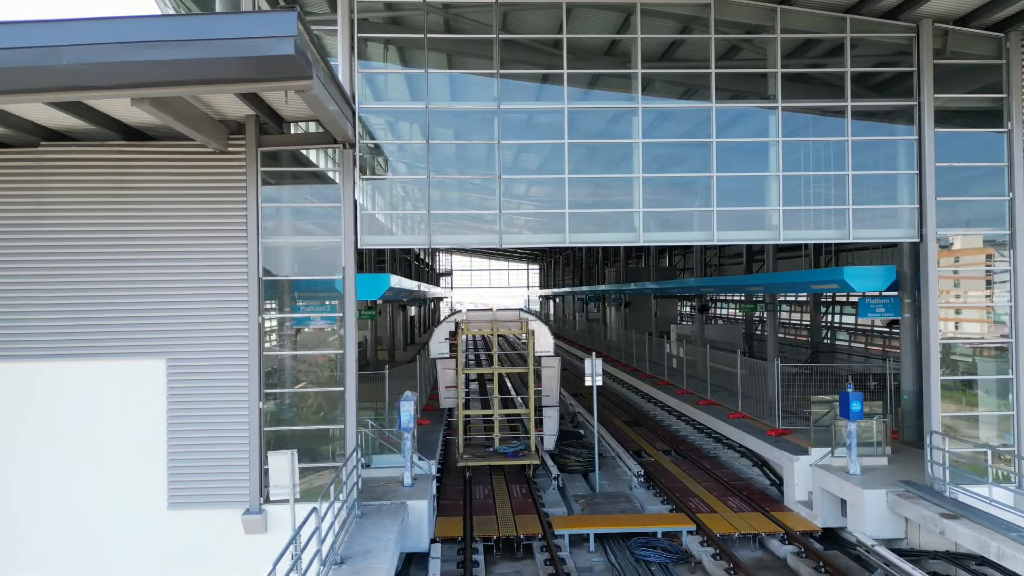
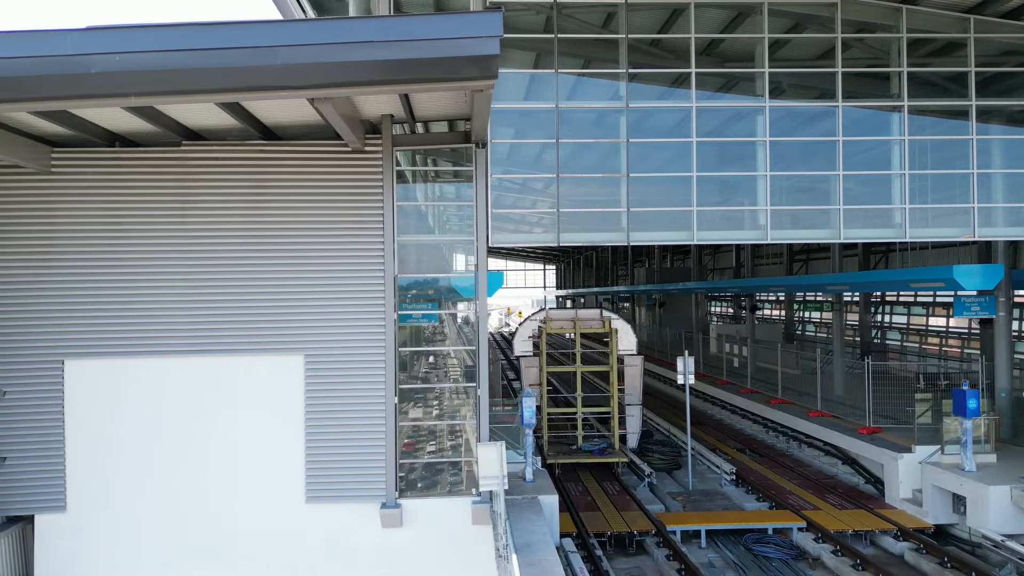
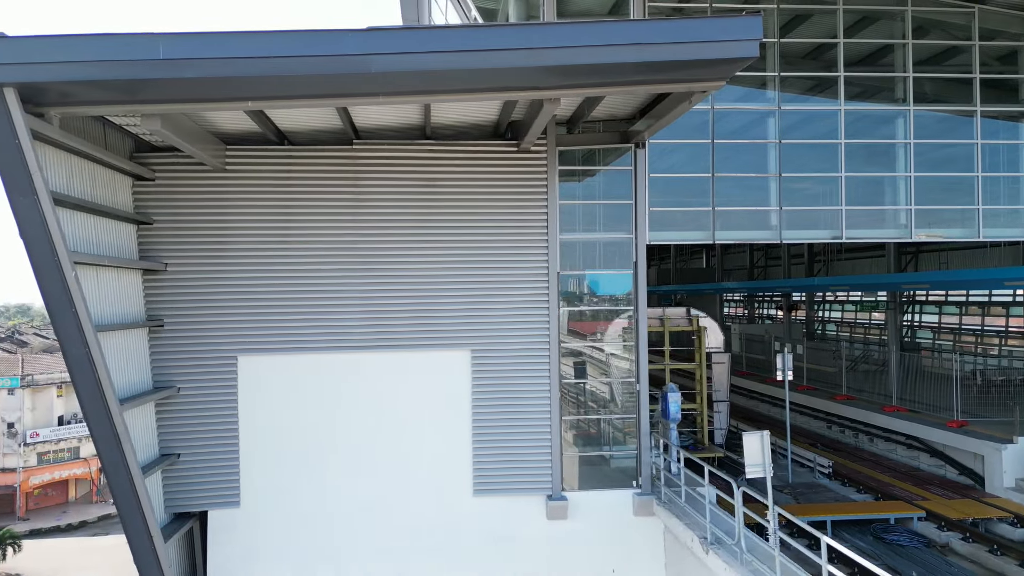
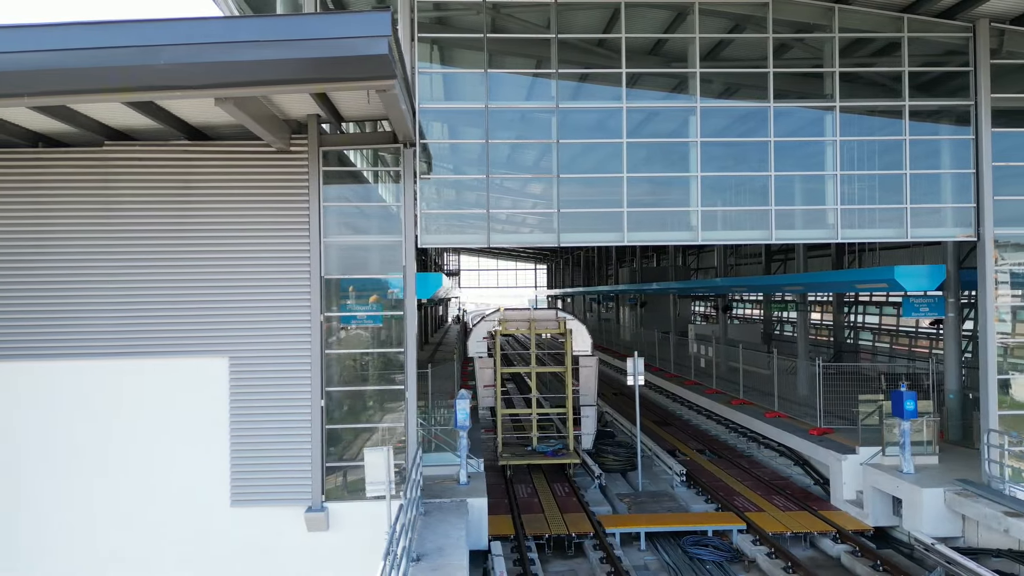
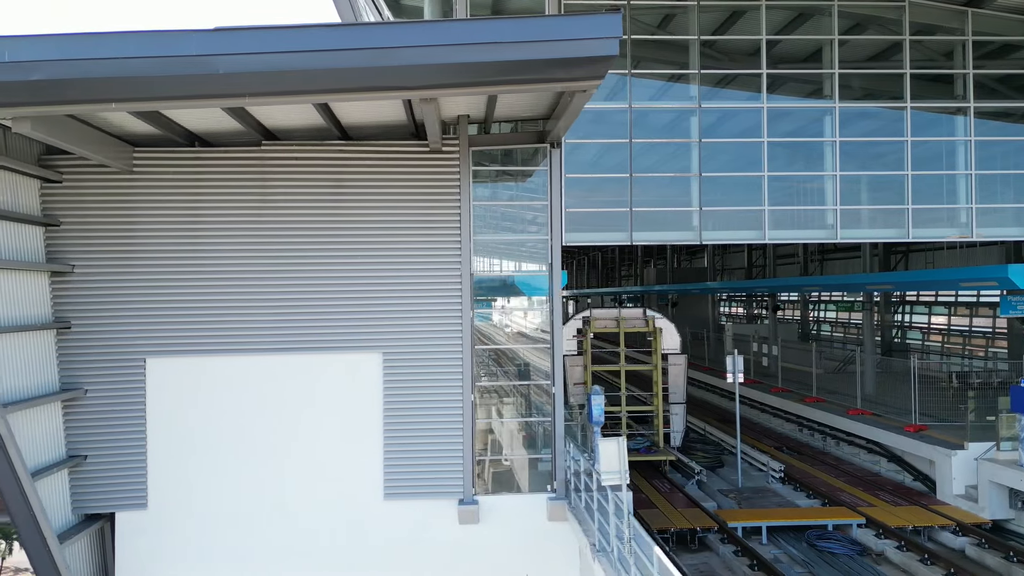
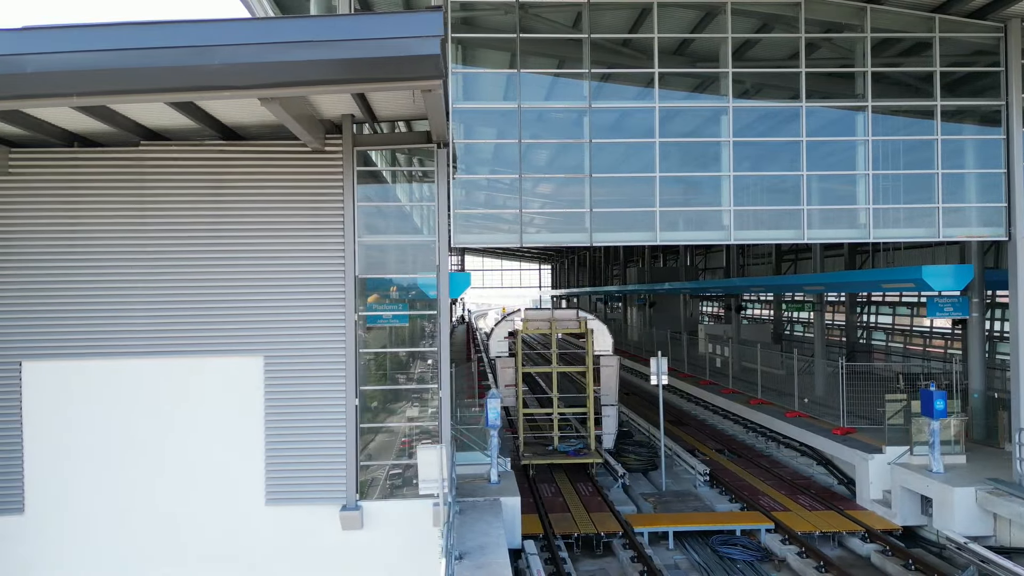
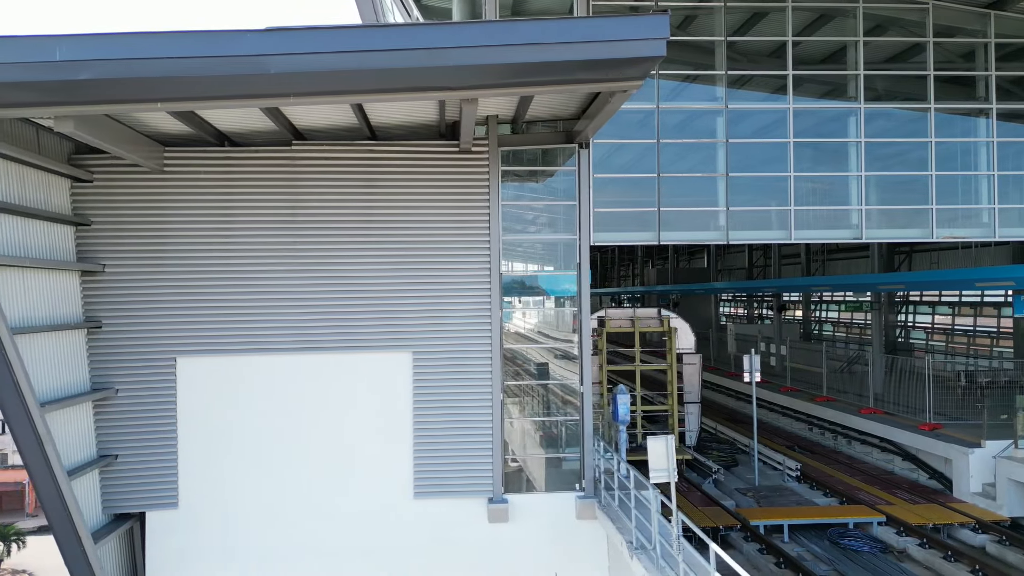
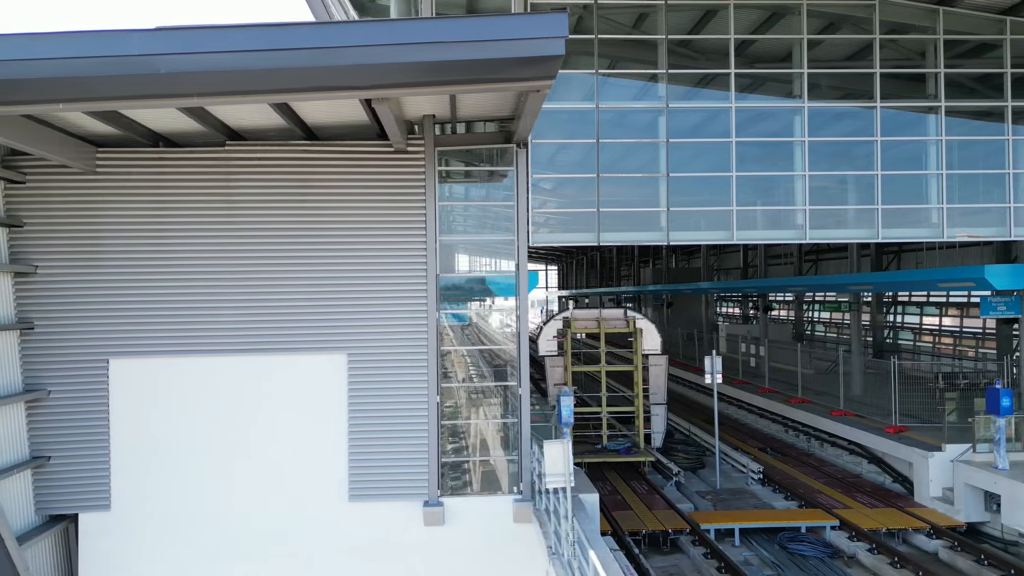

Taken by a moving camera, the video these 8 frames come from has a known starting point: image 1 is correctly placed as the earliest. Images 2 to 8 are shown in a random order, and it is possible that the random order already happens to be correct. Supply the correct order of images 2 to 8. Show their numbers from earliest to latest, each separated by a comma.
4, 6, 2, 8, 5, 7, 3
